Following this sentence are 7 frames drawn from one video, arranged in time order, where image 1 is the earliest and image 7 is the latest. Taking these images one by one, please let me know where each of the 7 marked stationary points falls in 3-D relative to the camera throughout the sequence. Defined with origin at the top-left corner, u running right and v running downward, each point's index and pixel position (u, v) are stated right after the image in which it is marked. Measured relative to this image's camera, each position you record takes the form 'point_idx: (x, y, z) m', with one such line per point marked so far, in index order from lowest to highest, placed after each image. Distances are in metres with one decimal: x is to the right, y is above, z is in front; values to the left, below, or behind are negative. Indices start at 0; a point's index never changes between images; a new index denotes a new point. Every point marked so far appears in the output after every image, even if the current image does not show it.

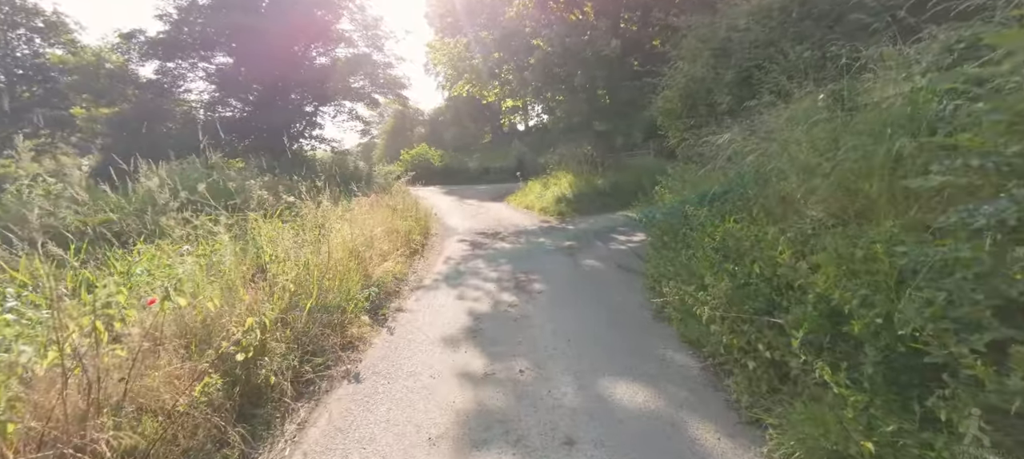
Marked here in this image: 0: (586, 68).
0: (+2.4, +5.2, +15.0) m
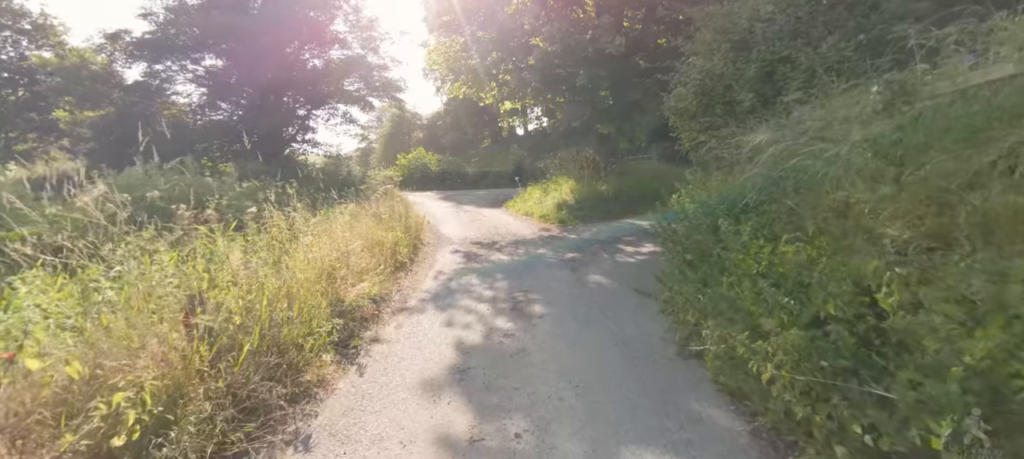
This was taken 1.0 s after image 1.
0: (+2.3, +4.9, +14.2) m
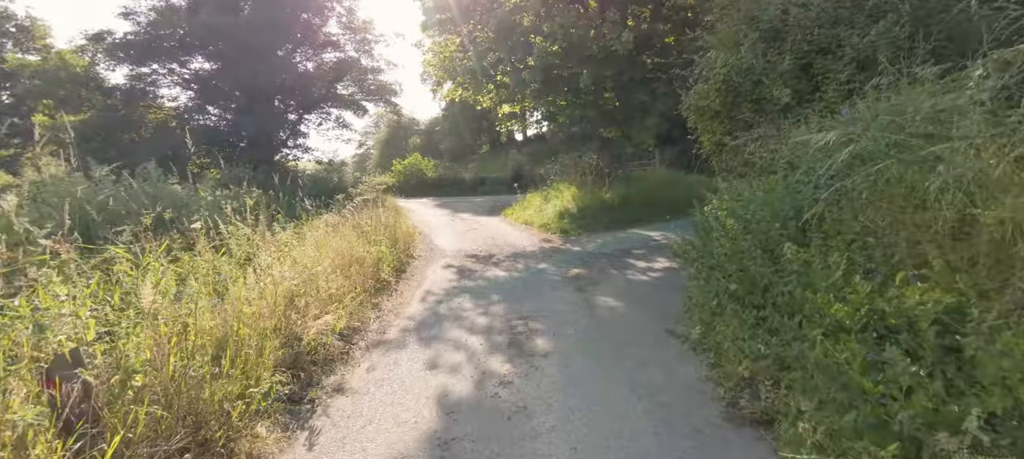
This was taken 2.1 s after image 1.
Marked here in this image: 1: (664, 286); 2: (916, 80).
0: (+2.3, +4.6, +13.3) m
1: (+2.4, -0.9, +7.4) m
2: (+3.4, +1.3, +4.0) m
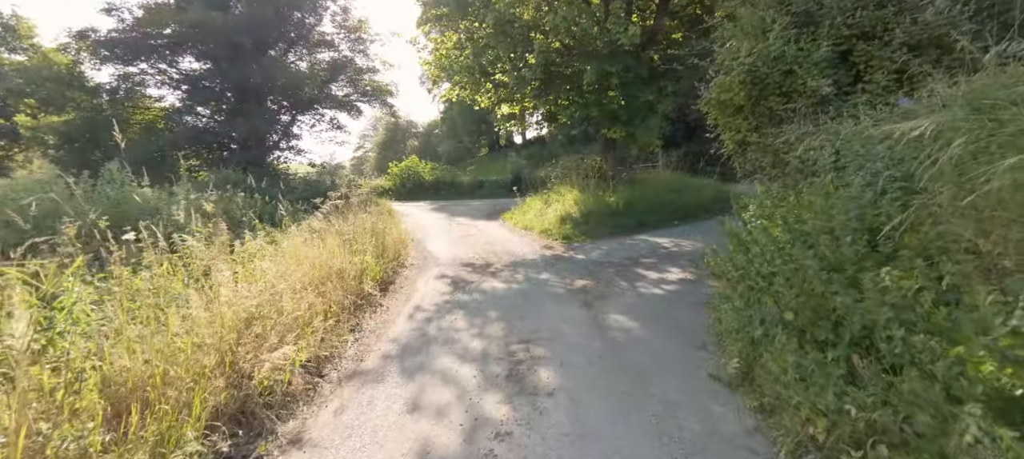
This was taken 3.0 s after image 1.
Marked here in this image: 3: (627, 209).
0: (+2.3, +4.5, +12.6) m
1: (+2.3, -1.0, +6.6) m
2: (+3.4, +1.2, +3.3) m
3: (+3.3, +0.6, +13.7) m
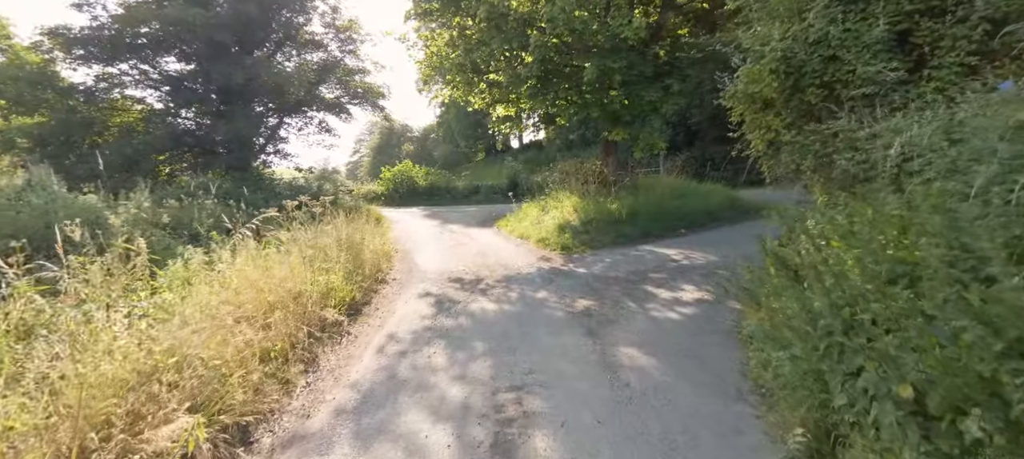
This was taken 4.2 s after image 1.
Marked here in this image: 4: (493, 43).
0: (+2.1, +4.2, +11.6) m
1: (+2.2, -1.2, +5.6) m
2: (+3.3, +1.0, +2.3) m
3: (+3.2, +0.3, +12.7) m
4: (-0.5, +4.9, +12.5) m
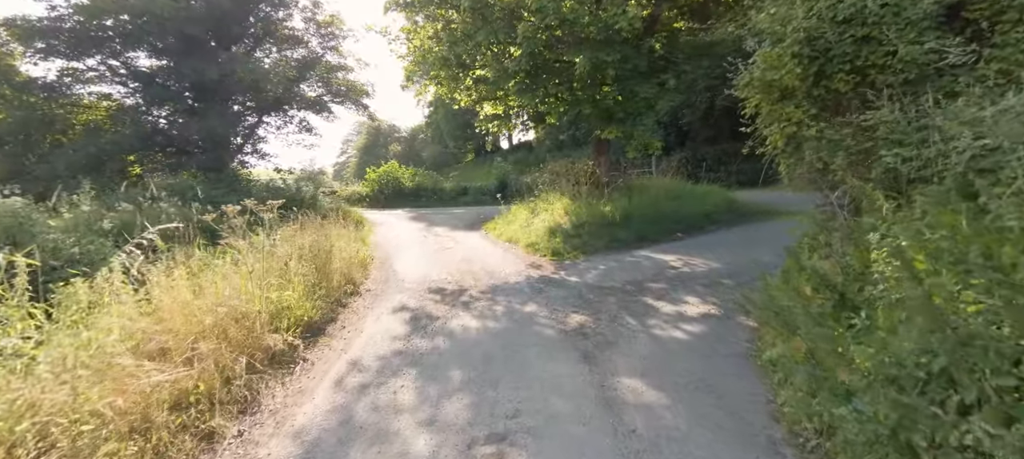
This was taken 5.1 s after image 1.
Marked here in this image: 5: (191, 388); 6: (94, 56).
0: (+1.8, +4.1, +10.9) m
1: (+2.1, -1.3, +4.9) m
2: (+3.2, +1.0, +1.6) m
3: (+2.8, +0.2, +12.0) m
4: (-0.8, +4.8, +11.8) m
5: (-2.3, -1.1, +3.5) m
6: (-15.8, +6.5, +17.7) m
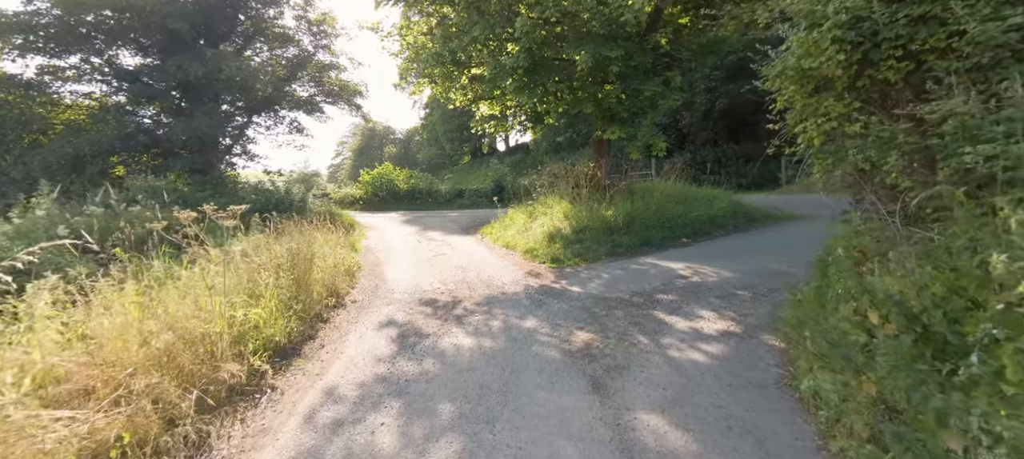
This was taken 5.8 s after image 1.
0: (+1.8, +4.0, +10.3) m
1: (+2.1, -1.3, +4.3) m
2: (+3.2, +0.9, +1.0) m
3: (+2.8, +0.1, +11.4) m
4: (-0.9, +4.7, +11.1) m
5: (-2.3, -1.2, +2.8) m
6: (-15.9, +6.4, +17.0) m
